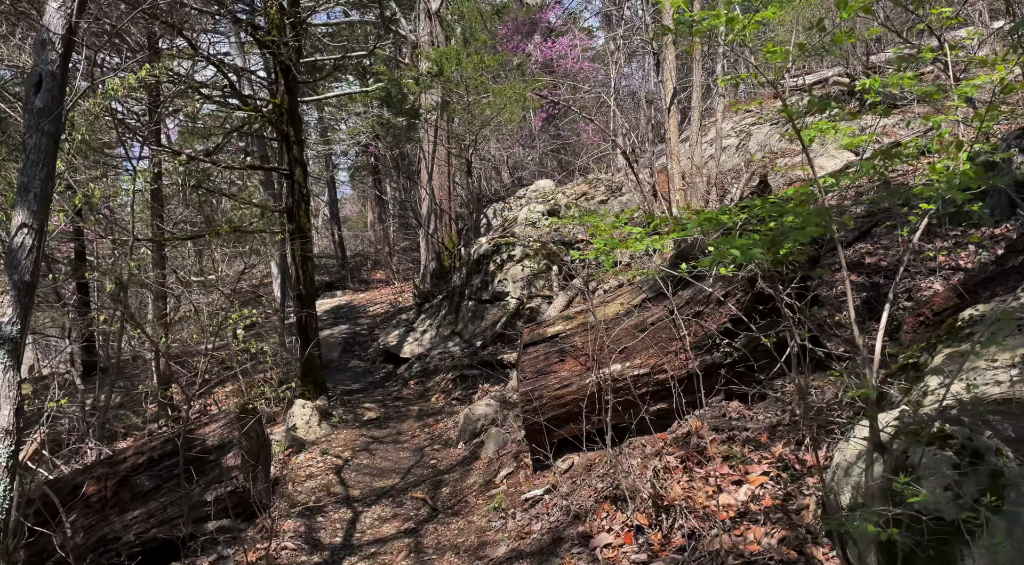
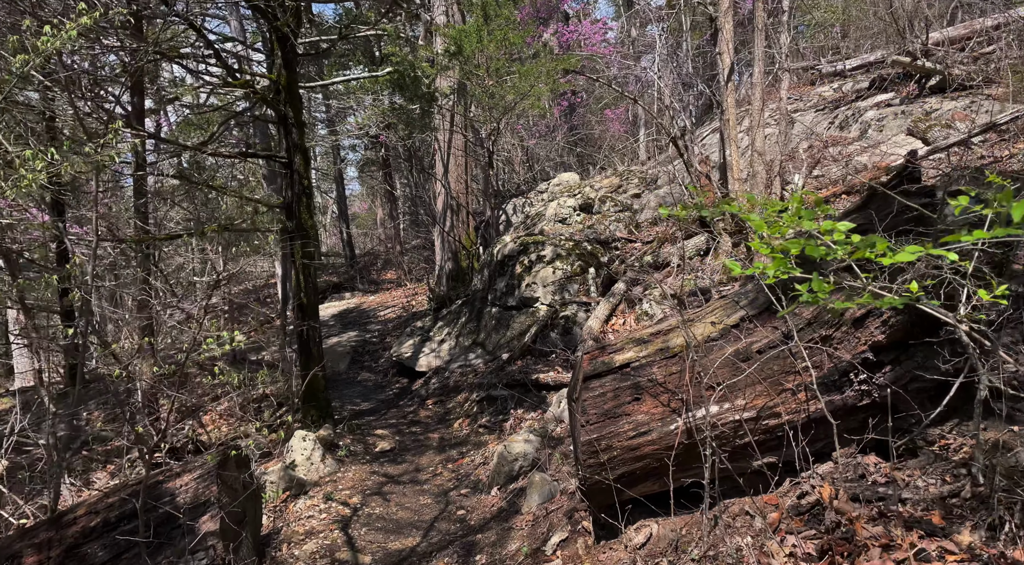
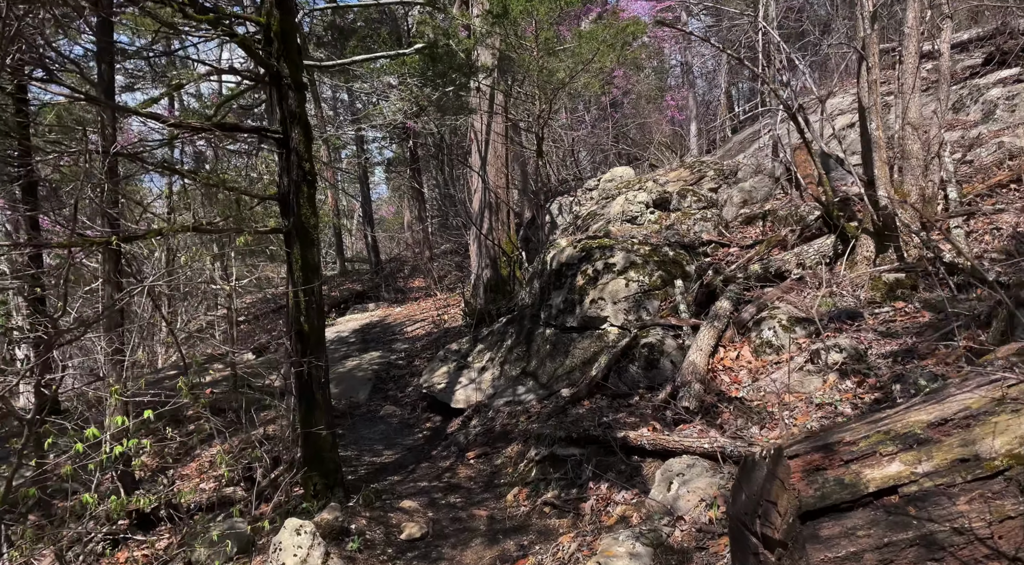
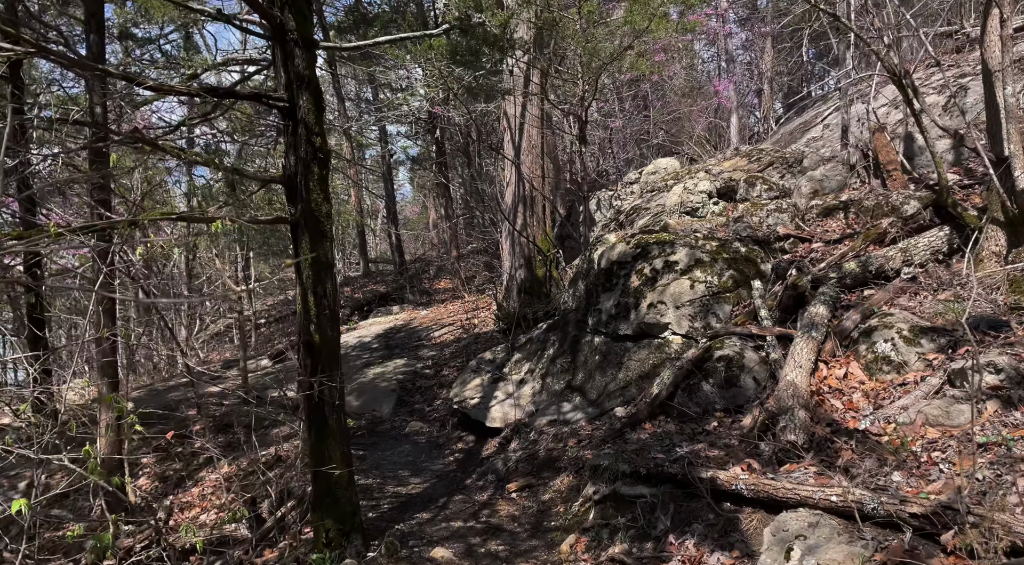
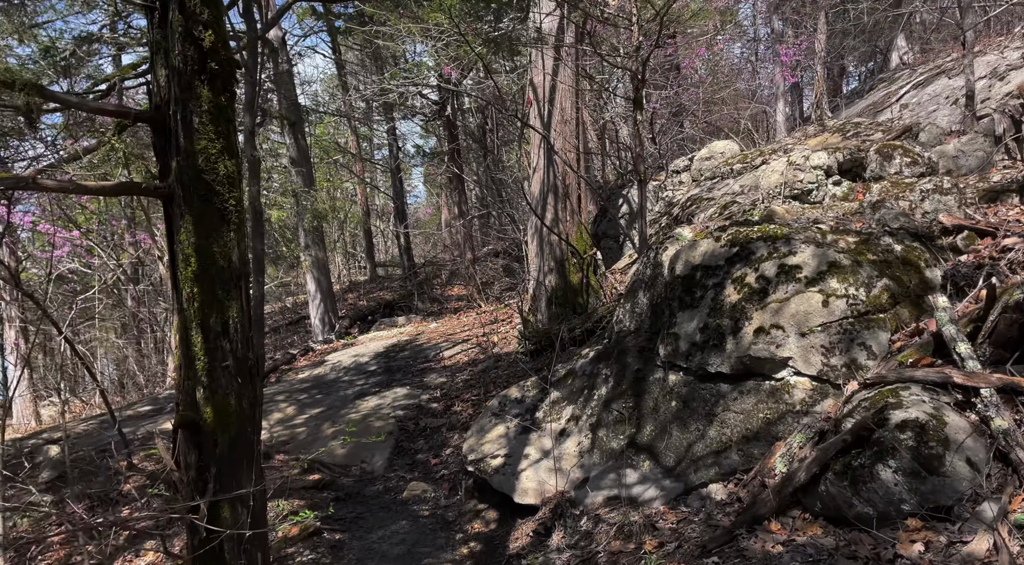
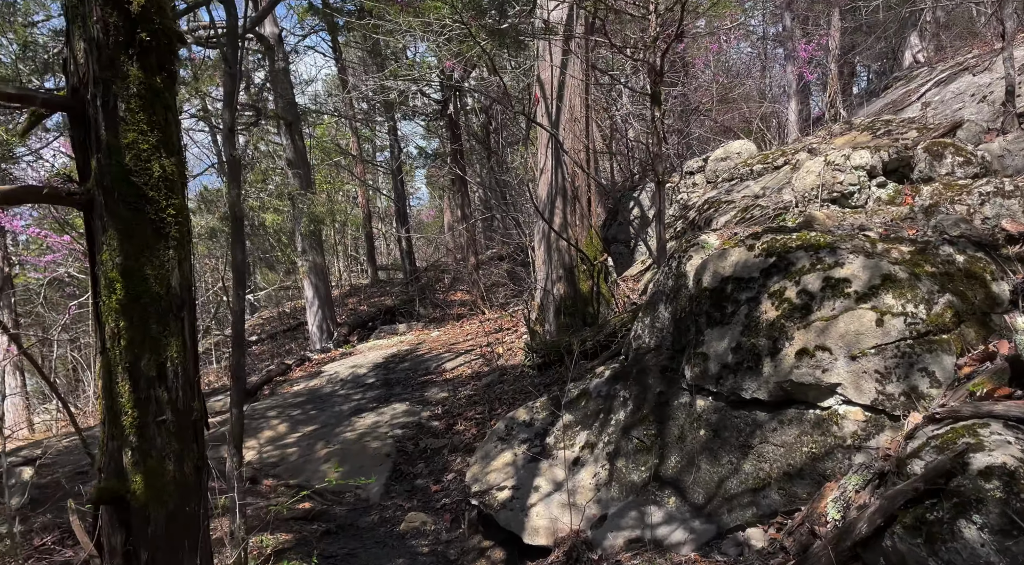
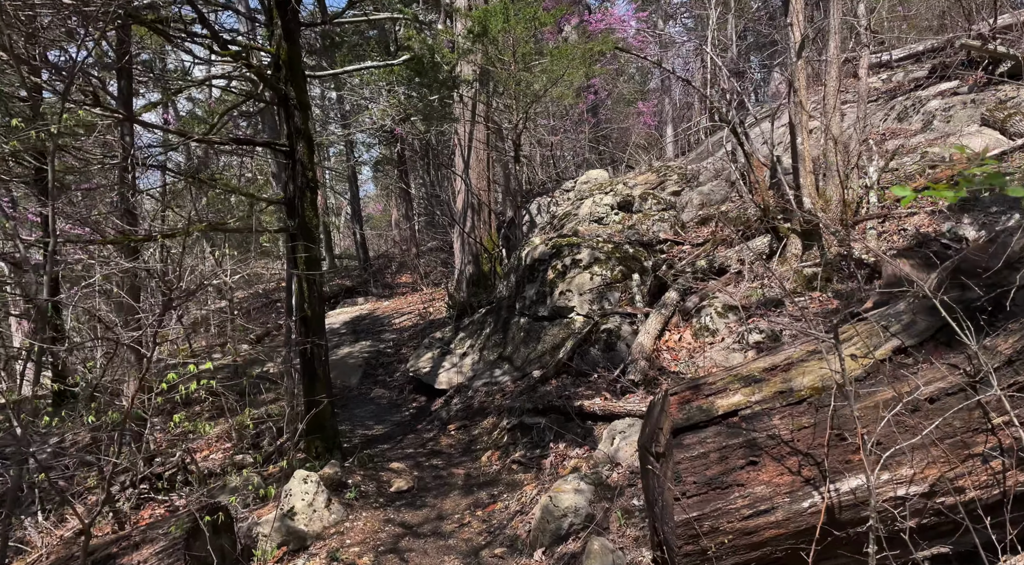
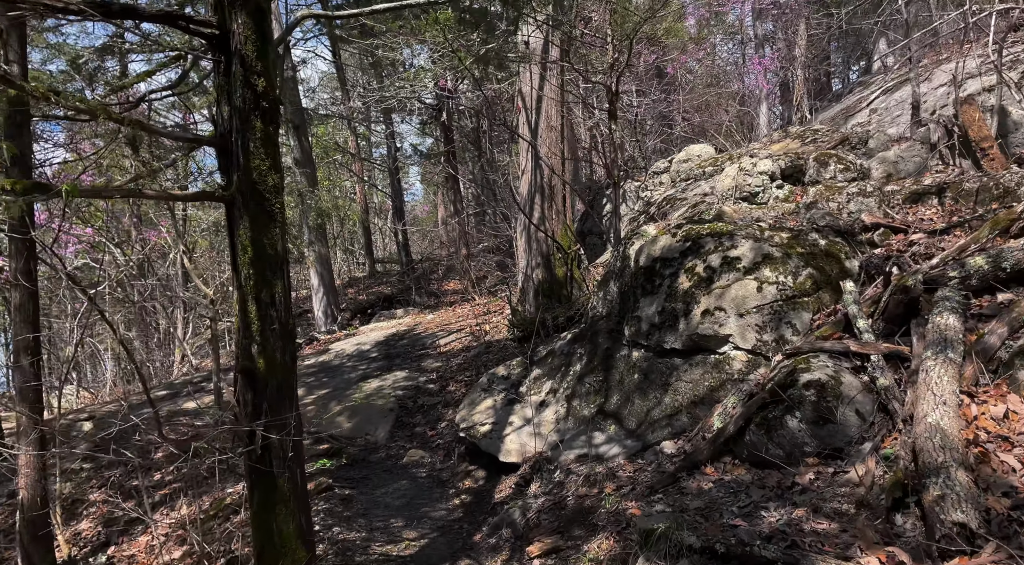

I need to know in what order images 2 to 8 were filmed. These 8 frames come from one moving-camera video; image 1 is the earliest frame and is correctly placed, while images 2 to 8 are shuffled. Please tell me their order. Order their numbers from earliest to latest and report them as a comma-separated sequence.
2, 7, 3, 4, 8, 5, 6
